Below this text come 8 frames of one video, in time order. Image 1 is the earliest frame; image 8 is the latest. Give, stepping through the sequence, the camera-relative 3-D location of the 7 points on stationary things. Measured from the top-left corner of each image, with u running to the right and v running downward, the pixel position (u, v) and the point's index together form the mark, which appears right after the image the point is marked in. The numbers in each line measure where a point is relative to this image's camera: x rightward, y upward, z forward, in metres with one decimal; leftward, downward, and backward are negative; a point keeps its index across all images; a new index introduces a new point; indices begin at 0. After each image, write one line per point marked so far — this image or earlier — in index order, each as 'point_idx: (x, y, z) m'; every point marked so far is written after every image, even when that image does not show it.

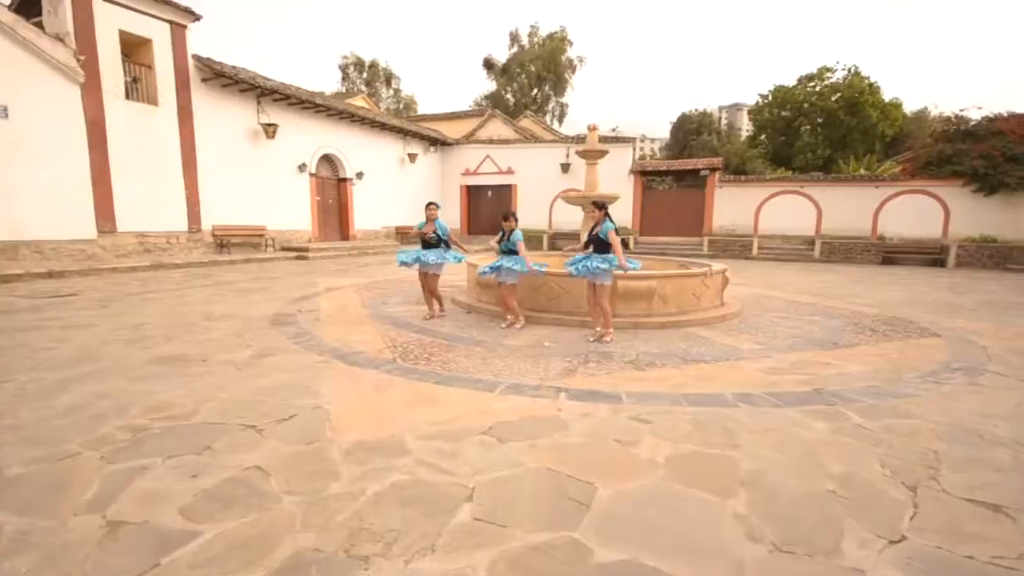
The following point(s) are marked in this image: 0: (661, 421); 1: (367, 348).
0: (+1.0, -0.9, +3.1) m
1: (-1.4, -0.6, +4.7) m
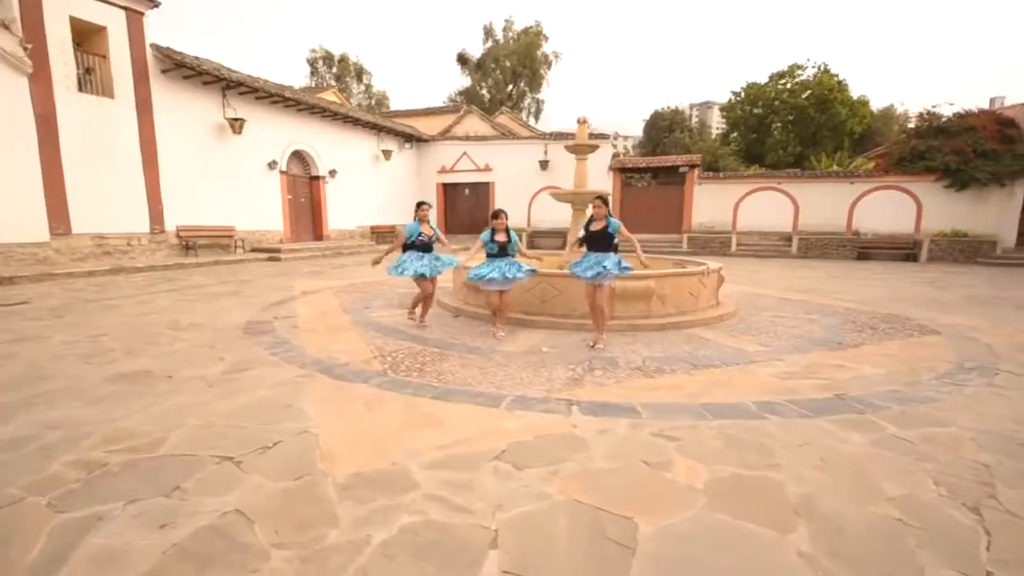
0: (+1.1, -0.9, +2.8) m
1: (-1.5, -0.7, +4.3) m
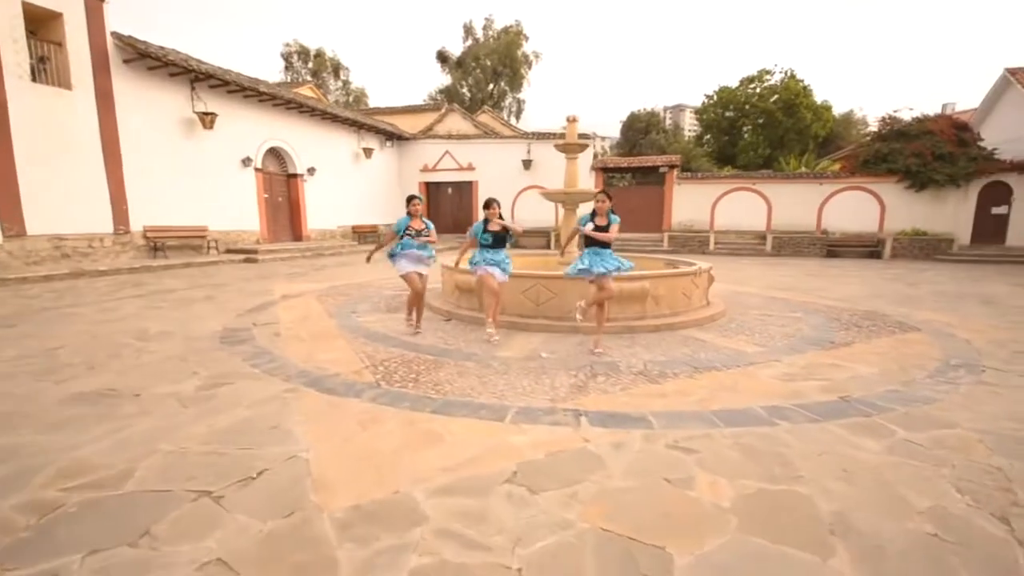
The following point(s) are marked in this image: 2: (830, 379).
0: (+1.1, -0.9, +2.7) m
1: (-1.5, -0.7, +4.1) m
2: (+2.7, -0.8, +4.0) m
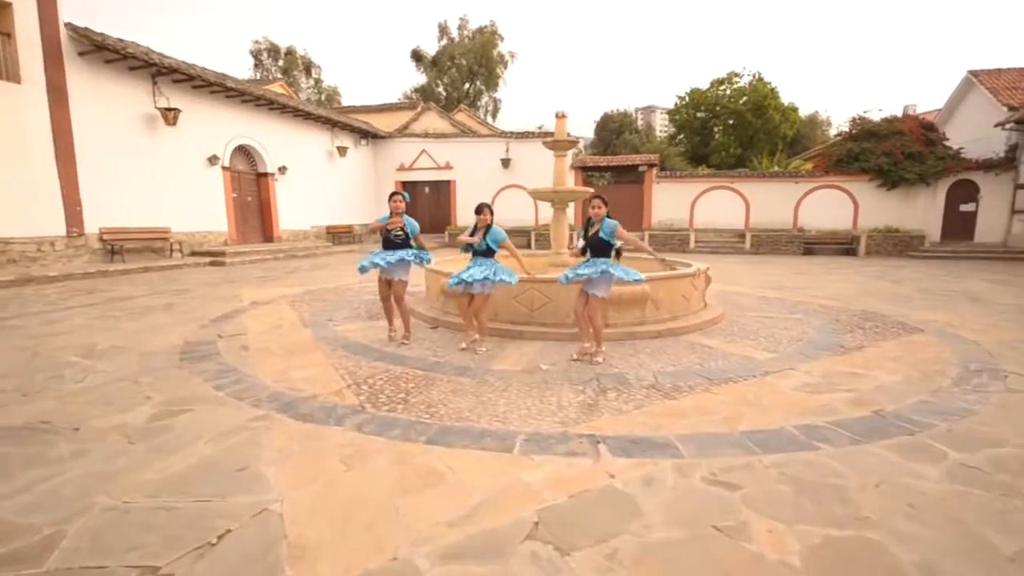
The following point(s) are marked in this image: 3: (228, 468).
0: (+1.2, -1.0, +2.4) m
1: (-1.5, -0.8, +3.6) m
2: (+2.7, -0.8, +3.7) m
3: (-1.5, -1.0, +2.5) m
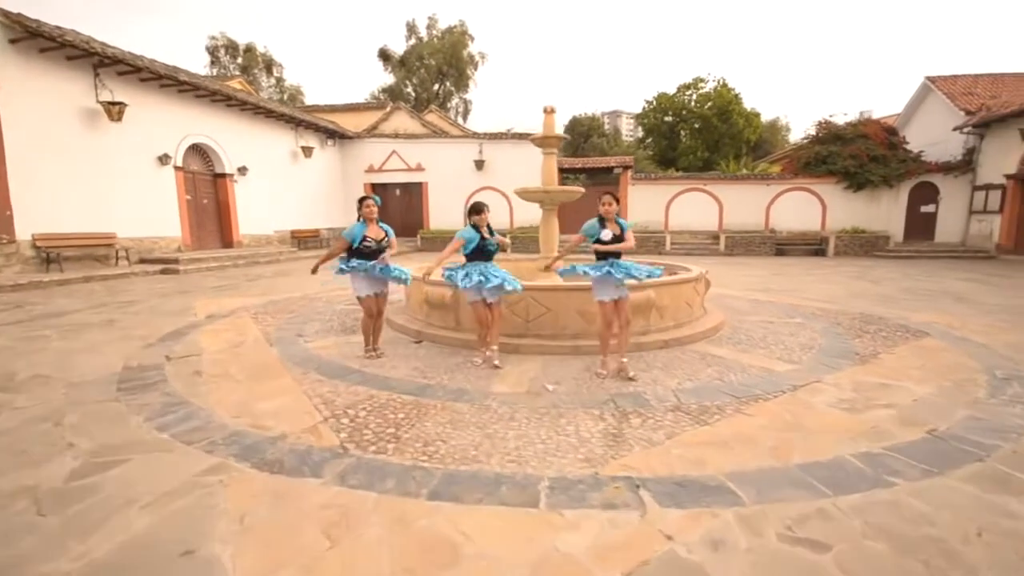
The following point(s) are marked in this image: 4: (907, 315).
0: (+1.3, -1.0, +1.9) m
1: (-1.4, -0.9, +3.0) m
2: (+2.8, -0.8, +3.4) m
3: (-1.4, -1.1, +1.9) m
4: (+5.6, -0.4, +6.7) m
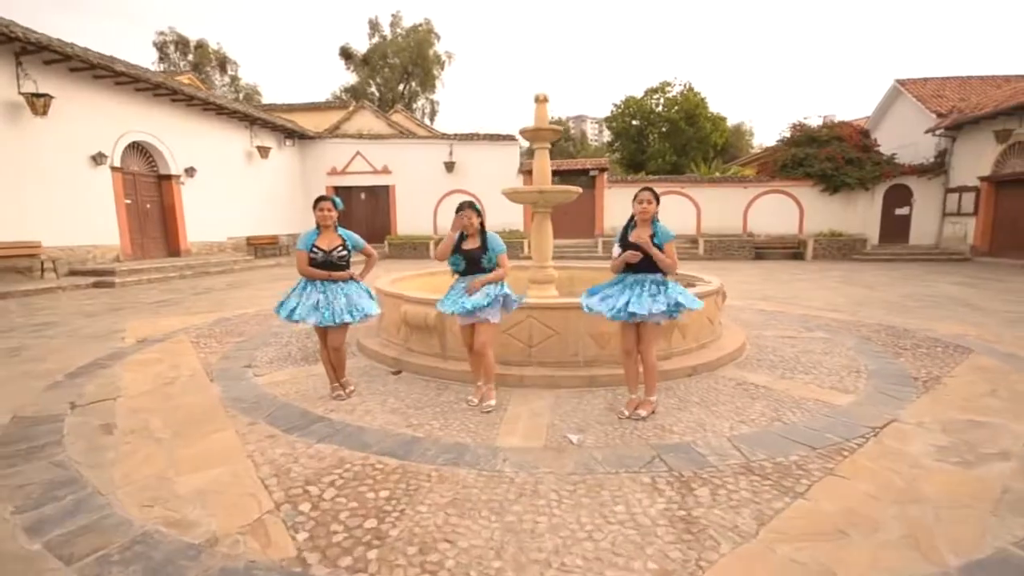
0: (+1.5, -1.1, +1.2) m
1: (-1.3, -1.1, +2.0) m
2: (+2.9, -1.0, +2.7) m
3: (-1.2, -1.2, +1.0) m
4: (+5.5, -0.5, +6.2) m
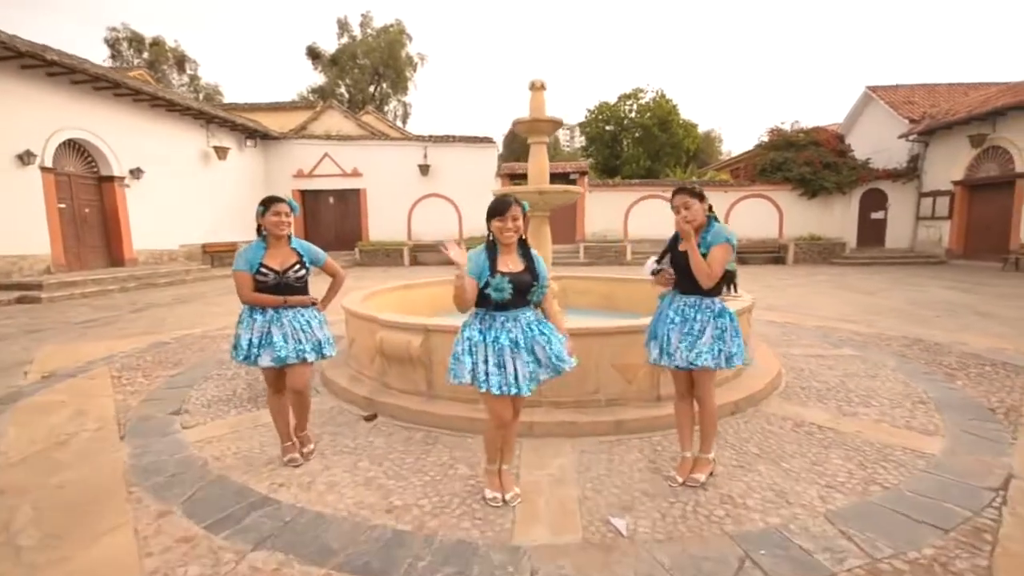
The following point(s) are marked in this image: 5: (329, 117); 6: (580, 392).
0: (+1.7, -1.2, +0.4) m
1: (-1.1, -1.2, +1.1) m
2: (+3.0, -1.1, +2.0) m
3: (-1.0, -1.3, +0.1) m
4: (+5.4, -0.7, +5.7) m
5: (-7.2, +6.8, +18.5) m
6: (+0.5, -0.7, +3.2) m
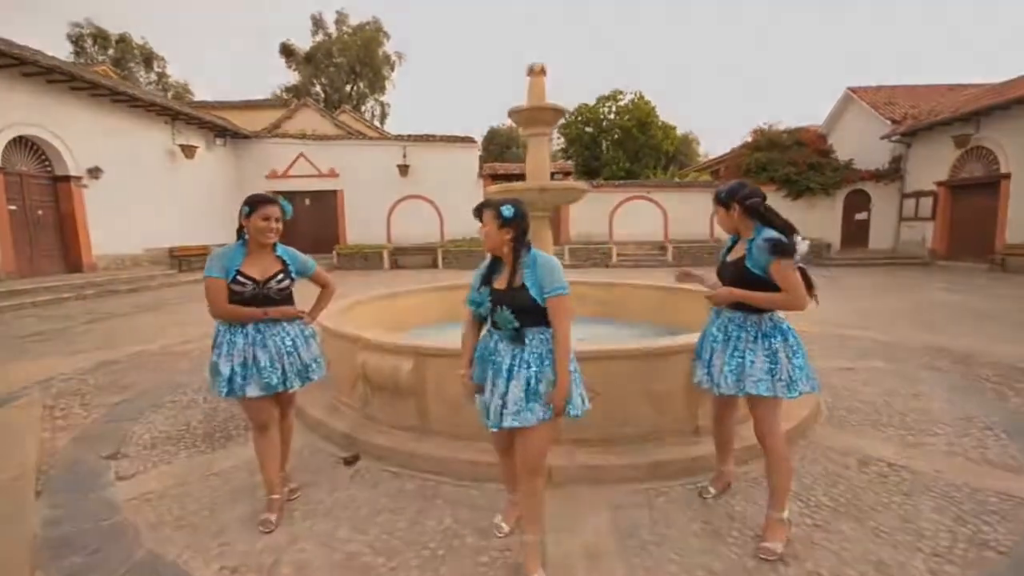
0: (+1.9, -1.3, -0.1) m
1: (-0.9, -1.3, +0.5) m
2: (+3.1, -1.1, +1.6) m
3: (-0.8, -1.4, -0.5) m
4: (+5.4, -0.7, +5.3) m
5: (-7.8, +6.6, +17.7) m
6: (+0.6, -0.8, +2.7) m
